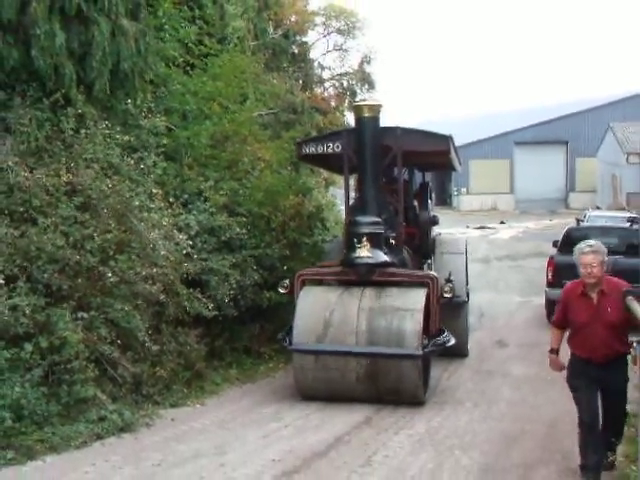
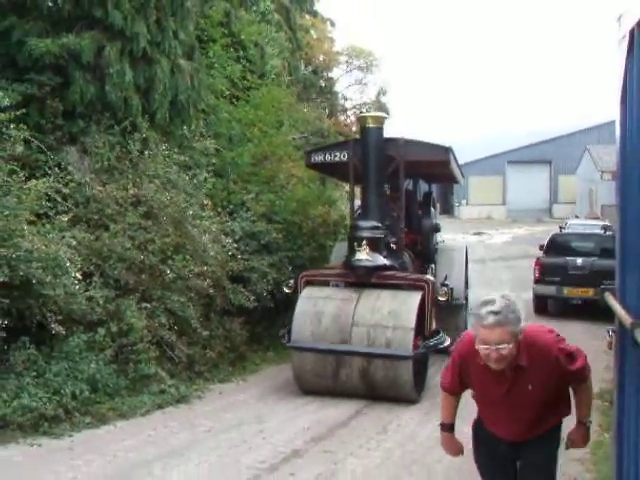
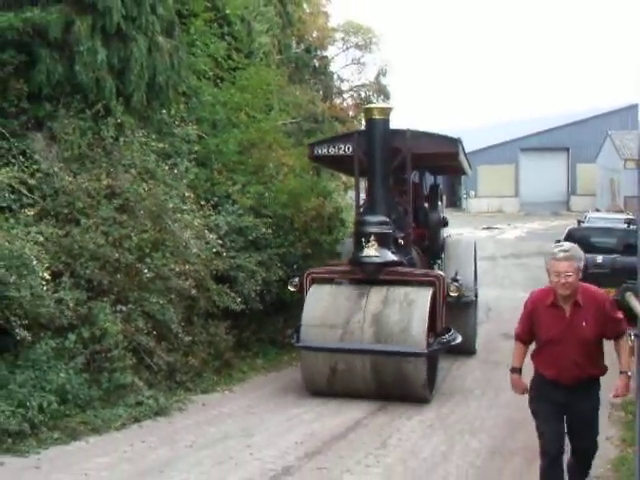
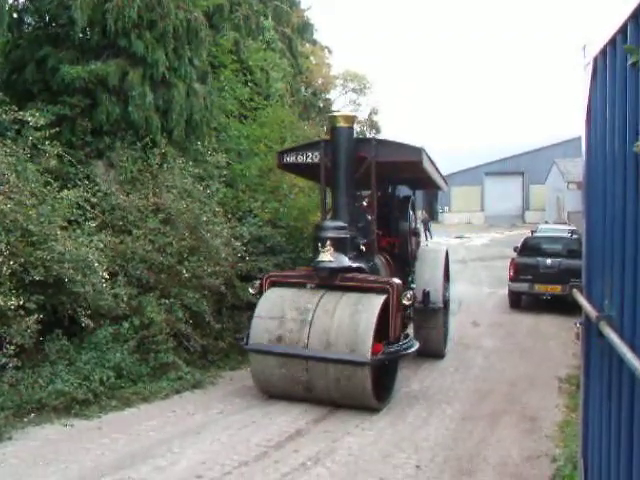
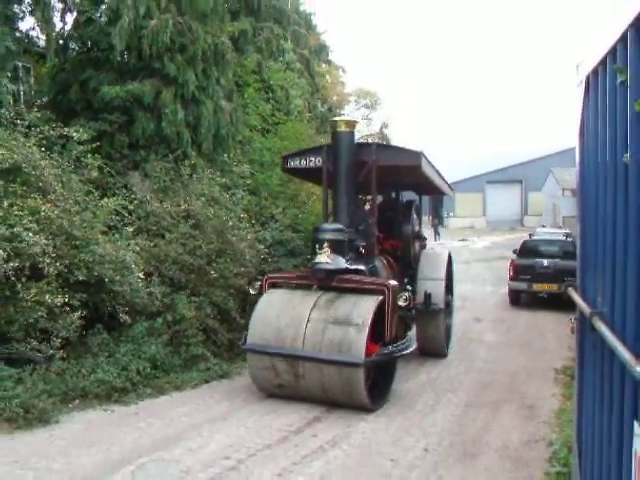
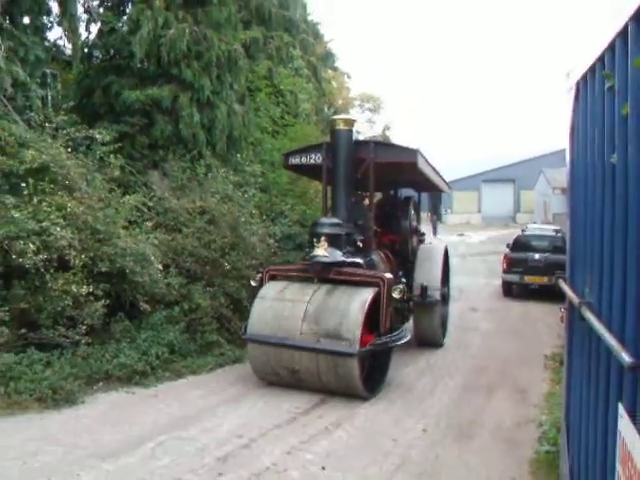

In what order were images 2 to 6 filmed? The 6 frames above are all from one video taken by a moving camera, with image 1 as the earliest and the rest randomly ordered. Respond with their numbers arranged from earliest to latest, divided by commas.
3, 2, 4, 5, 6
